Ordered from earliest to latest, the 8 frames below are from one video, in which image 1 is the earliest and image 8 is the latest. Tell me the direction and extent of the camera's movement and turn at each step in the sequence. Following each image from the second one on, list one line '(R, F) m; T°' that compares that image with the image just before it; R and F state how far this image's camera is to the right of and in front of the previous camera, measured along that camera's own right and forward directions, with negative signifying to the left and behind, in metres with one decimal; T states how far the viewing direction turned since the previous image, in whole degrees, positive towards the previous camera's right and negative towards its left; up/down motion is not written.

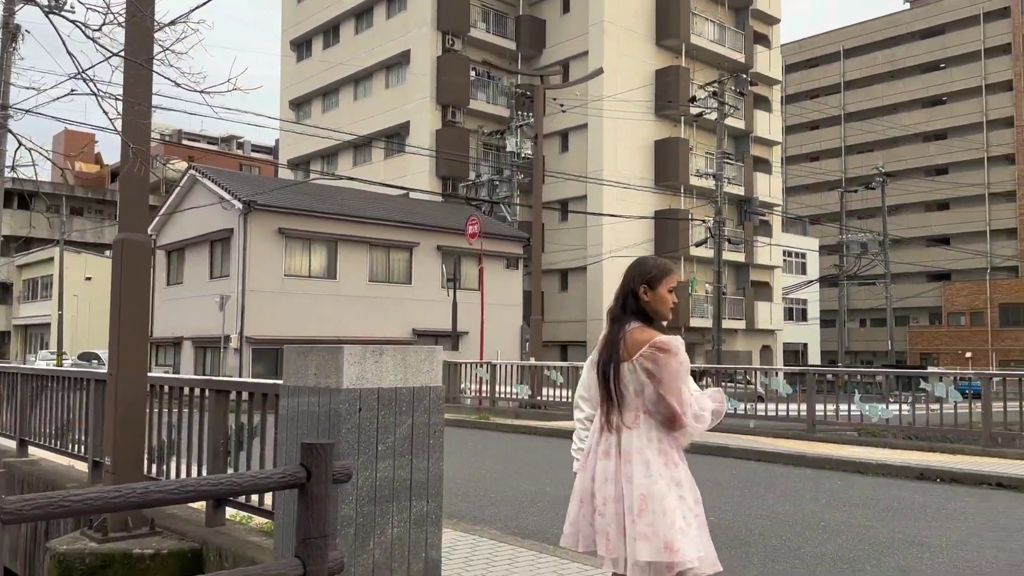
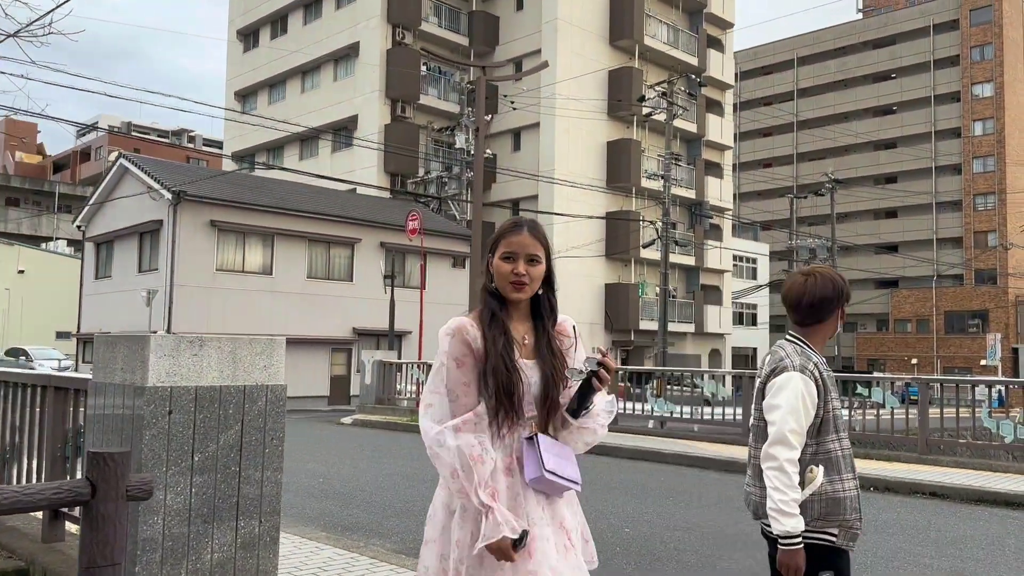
(+0.5, +0.6) m; +3°
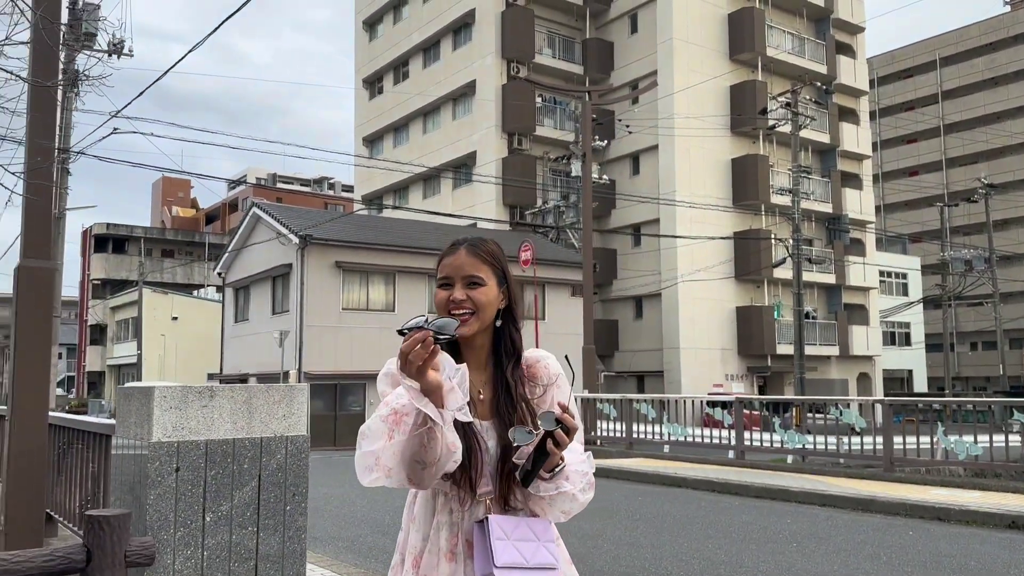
(+0.4, +0.5) m; -9°
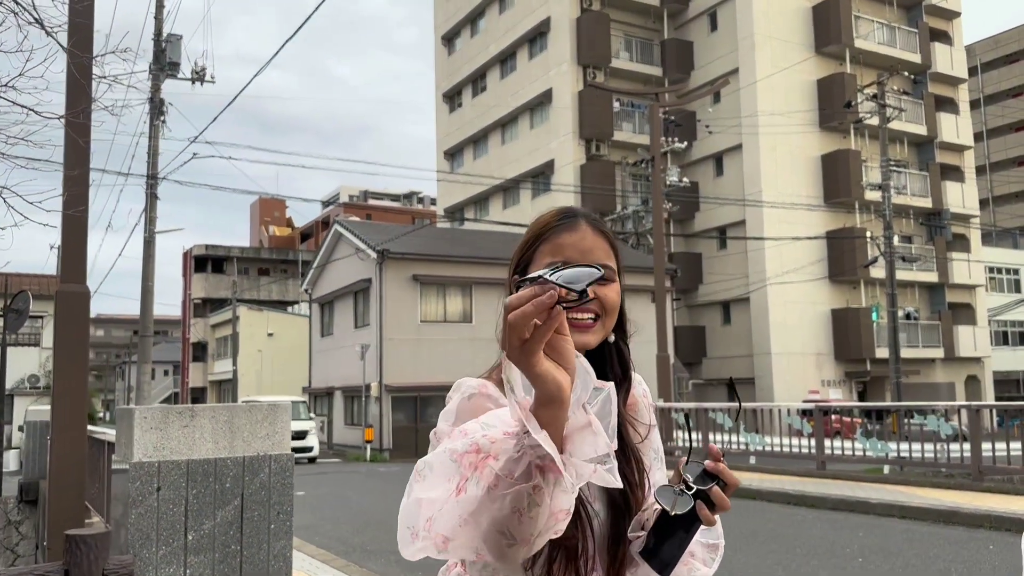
(+0.4, +0.2) m; -6°
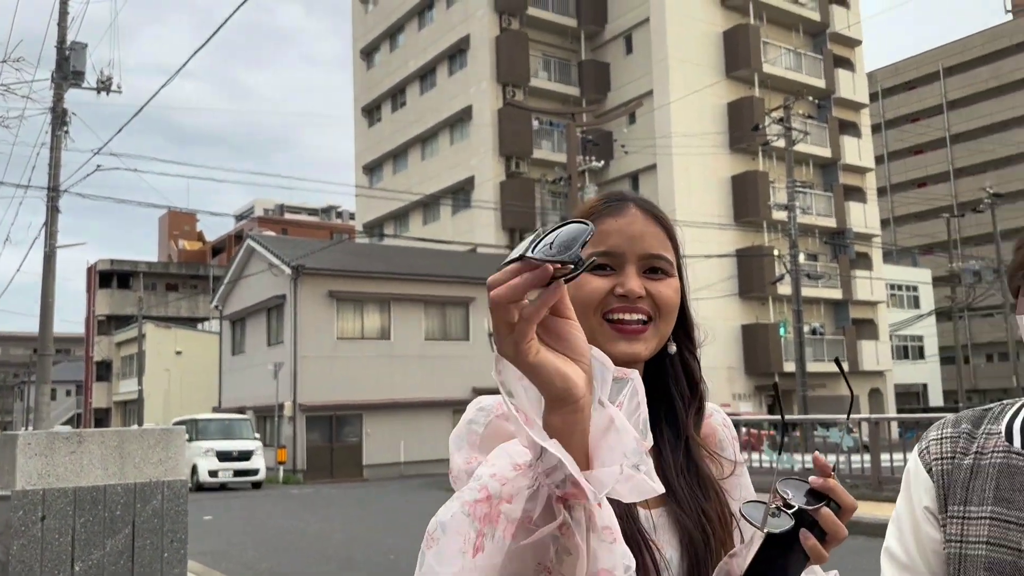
(0.0, 0.0) m; +6°
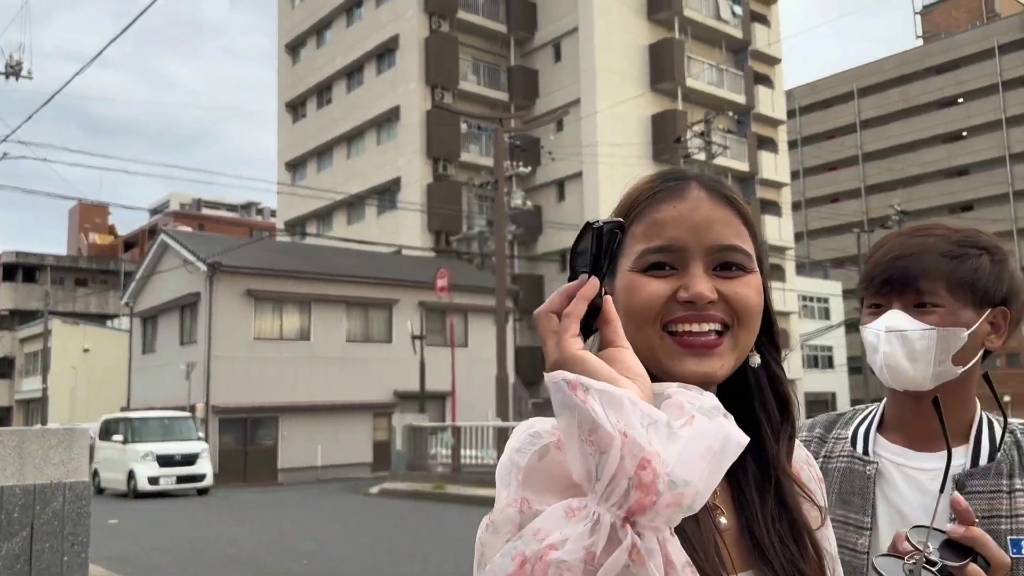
(0.0, 0.0) m; +5°
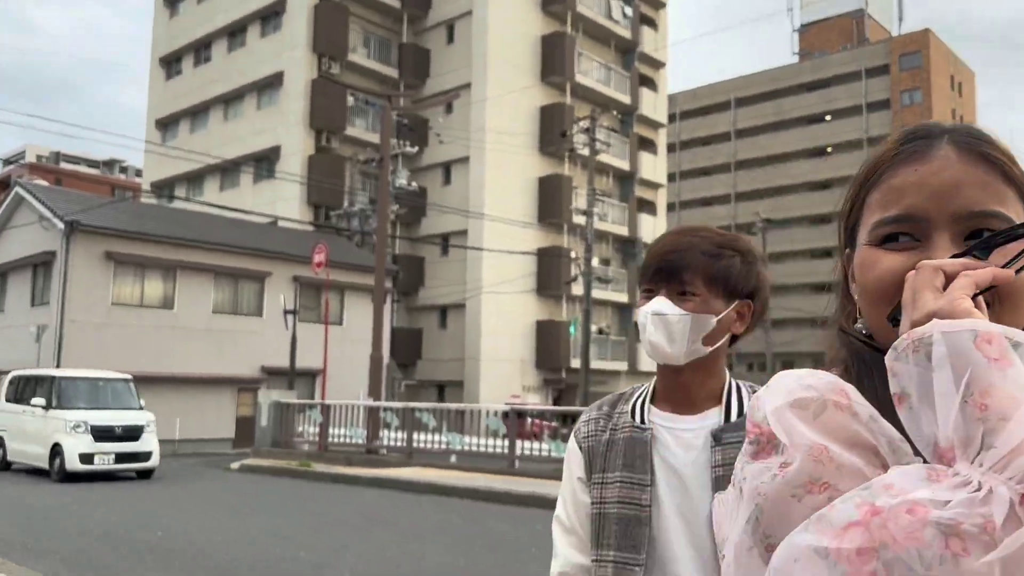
(0.0, 0.0) m; +8°
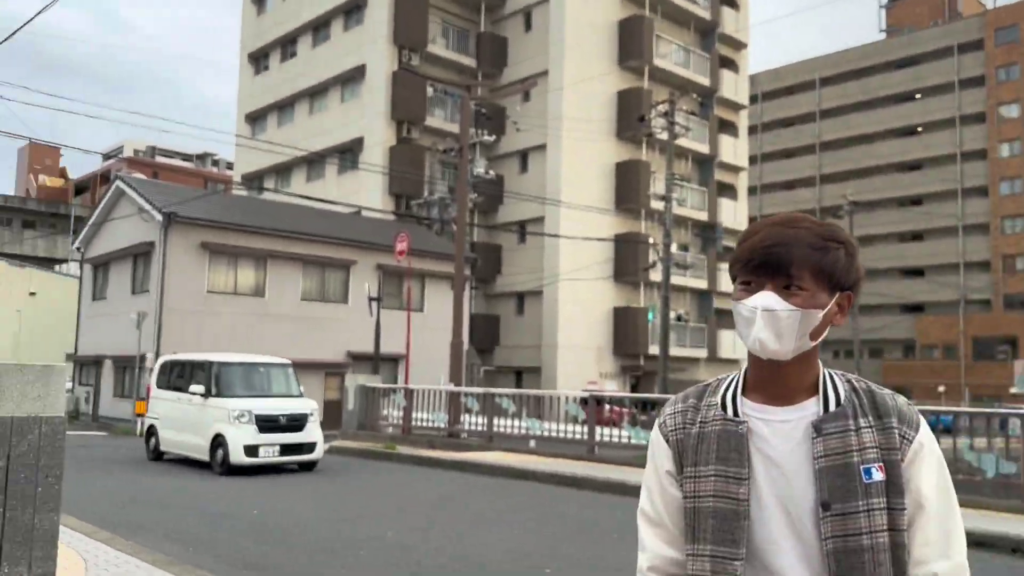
(0.0, -0.2) m; -5°
